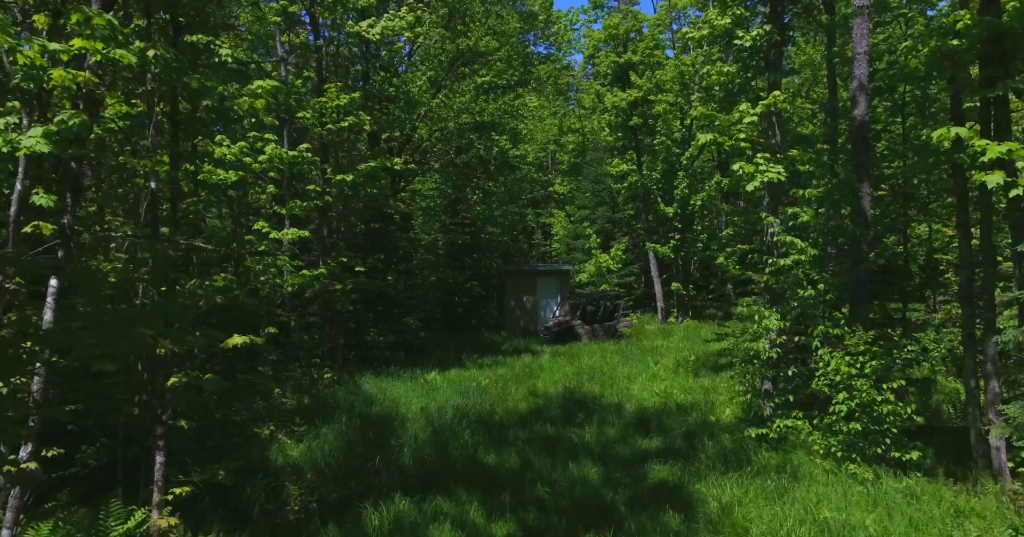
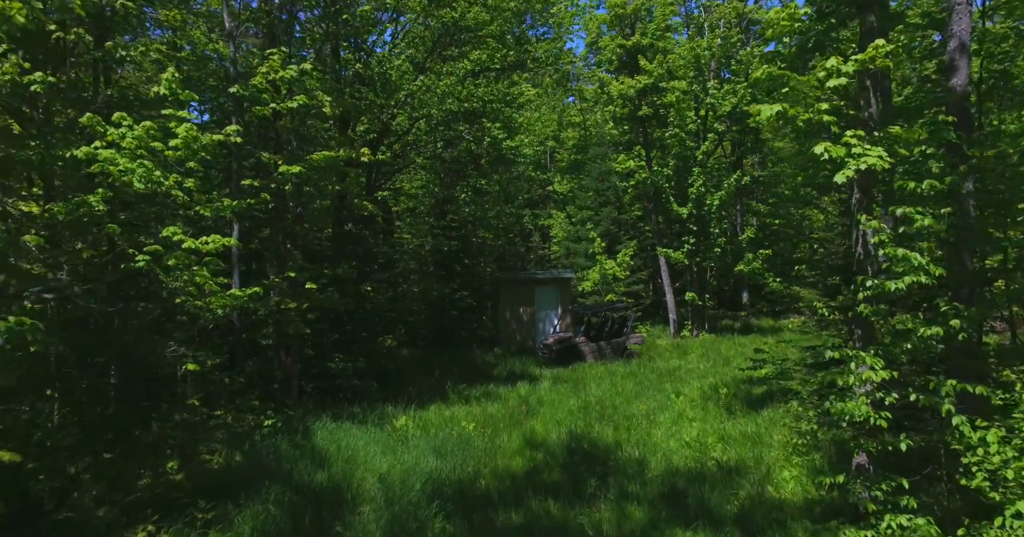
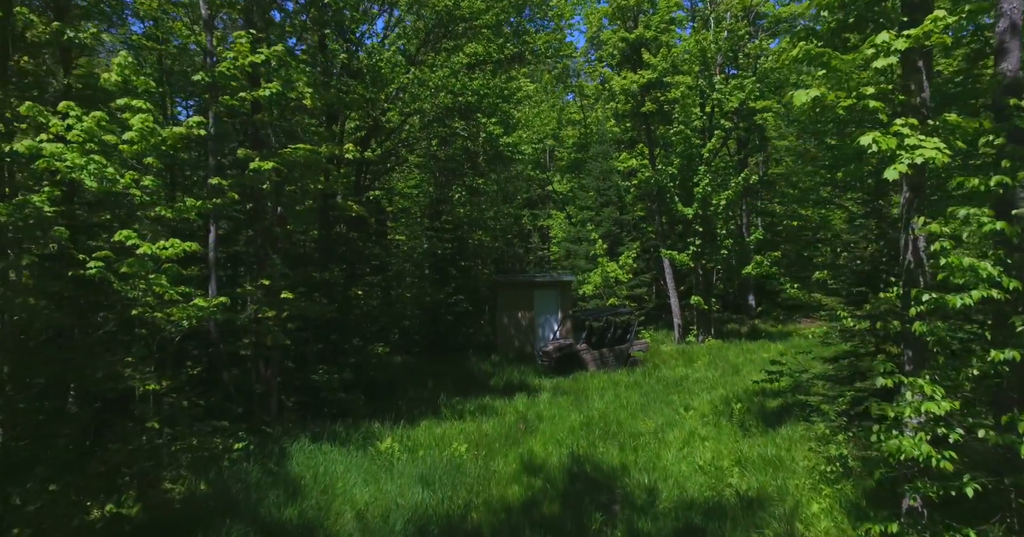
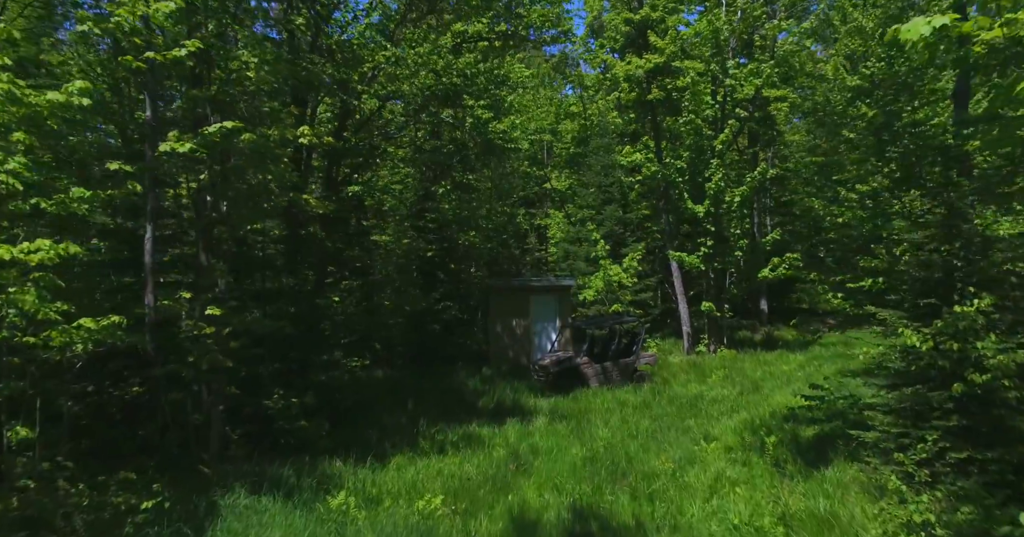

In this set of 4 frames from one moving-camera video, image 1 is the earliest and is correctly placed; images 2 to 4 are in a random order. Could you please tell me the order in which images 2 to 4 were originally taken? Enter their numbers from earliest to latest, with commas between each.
2, 3, 4
